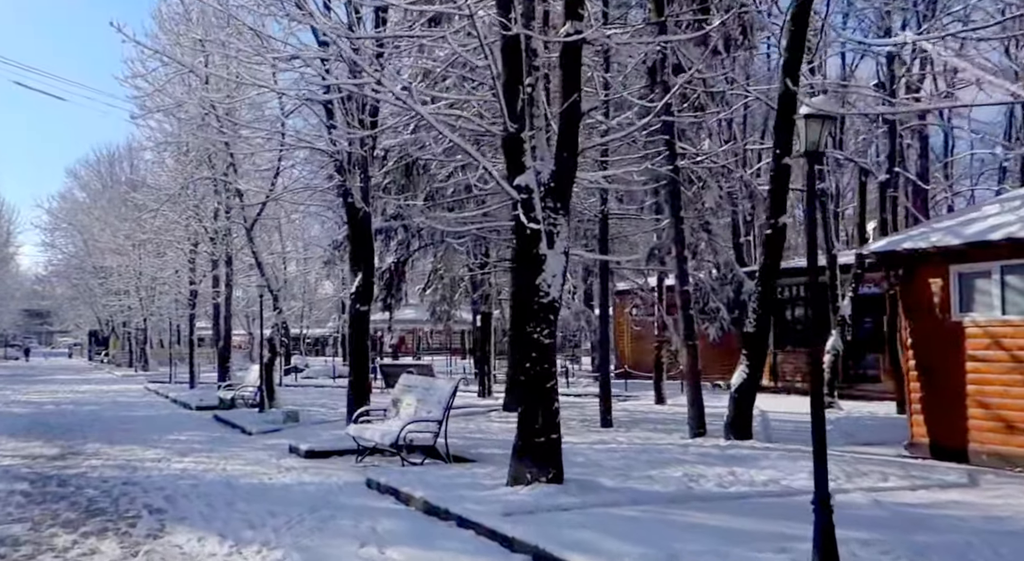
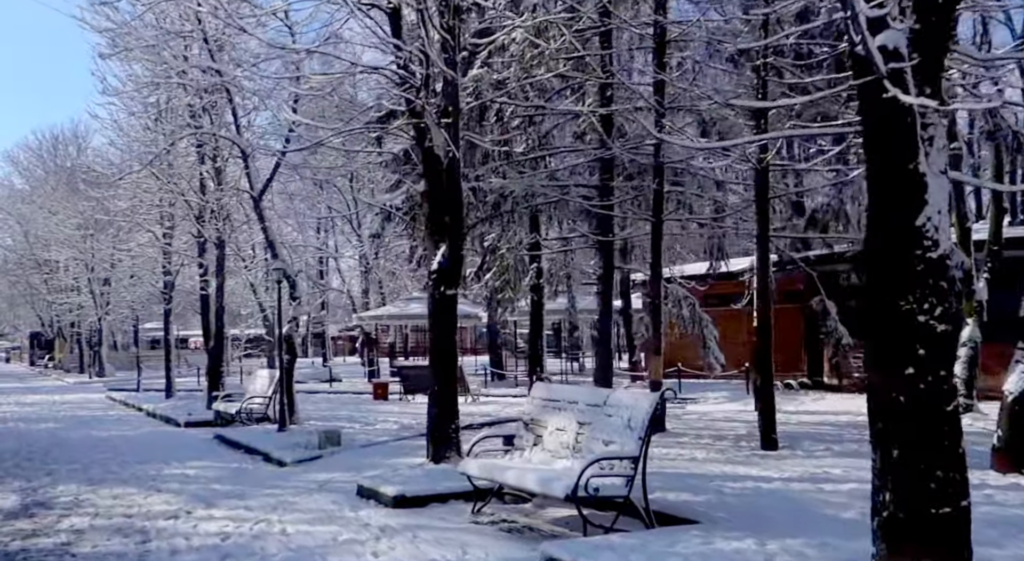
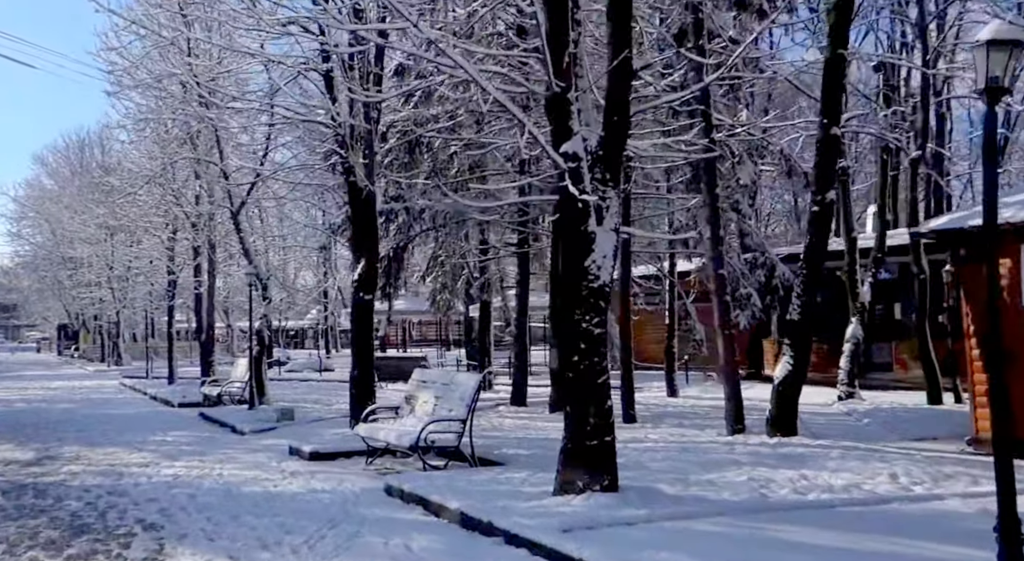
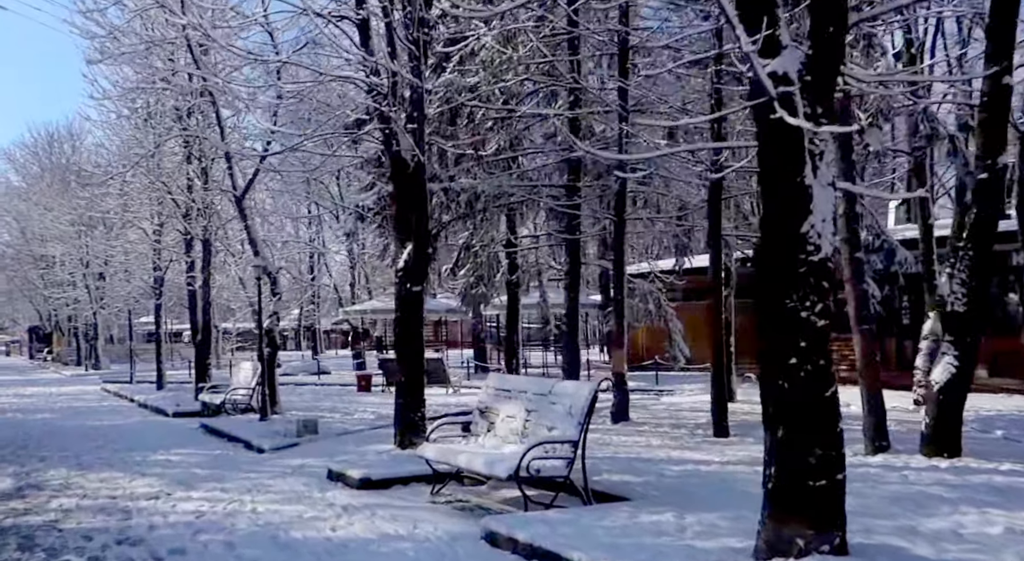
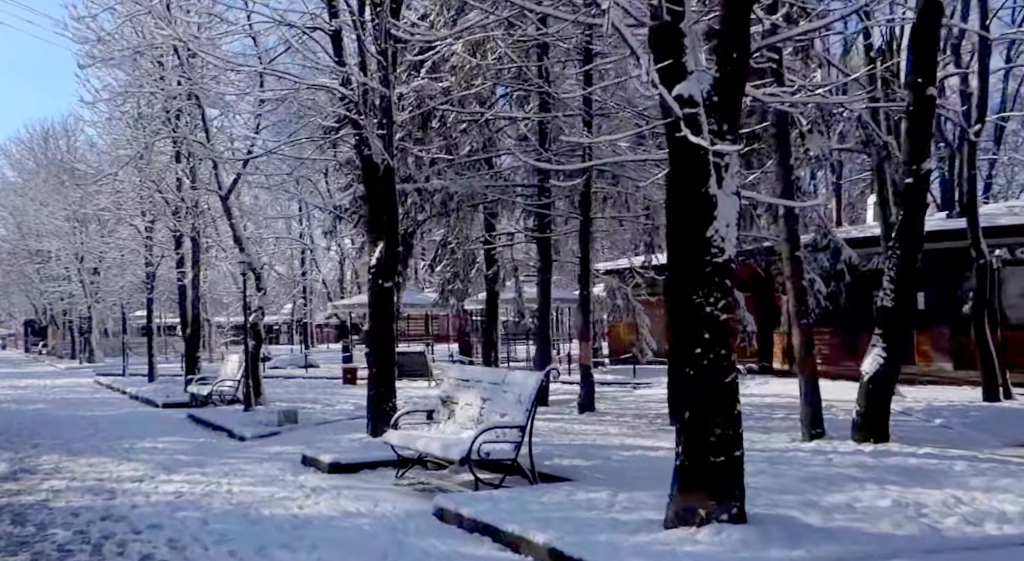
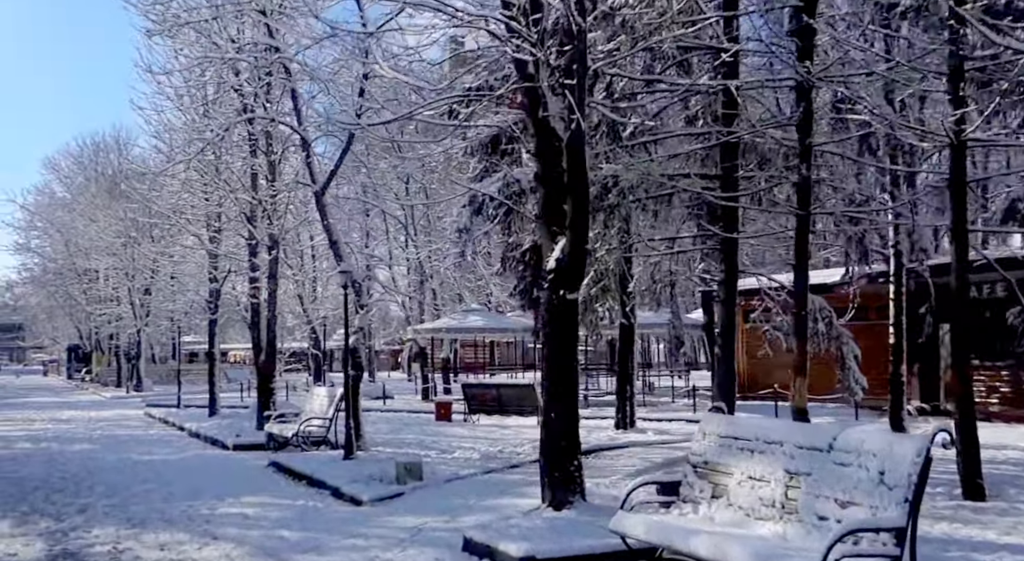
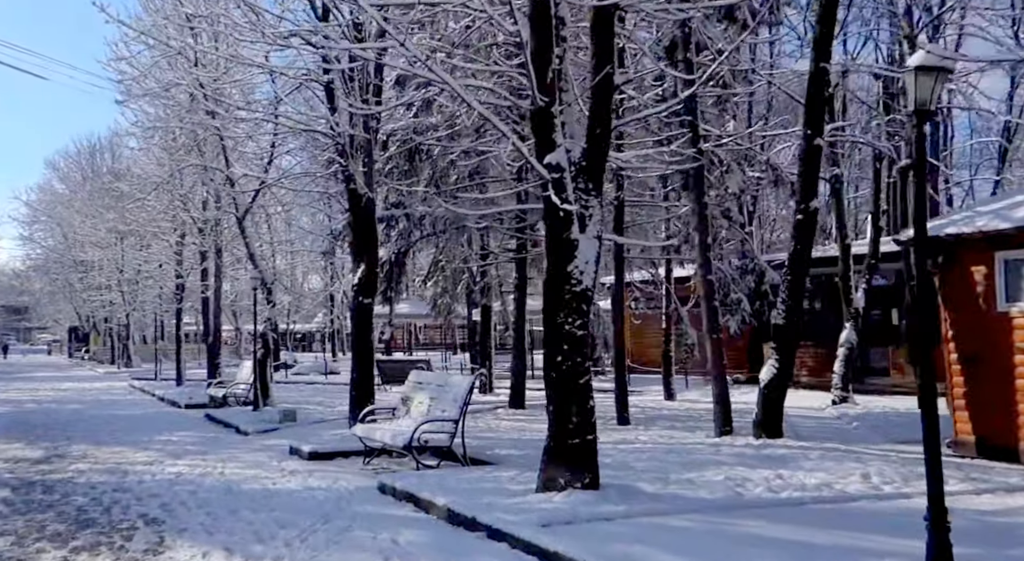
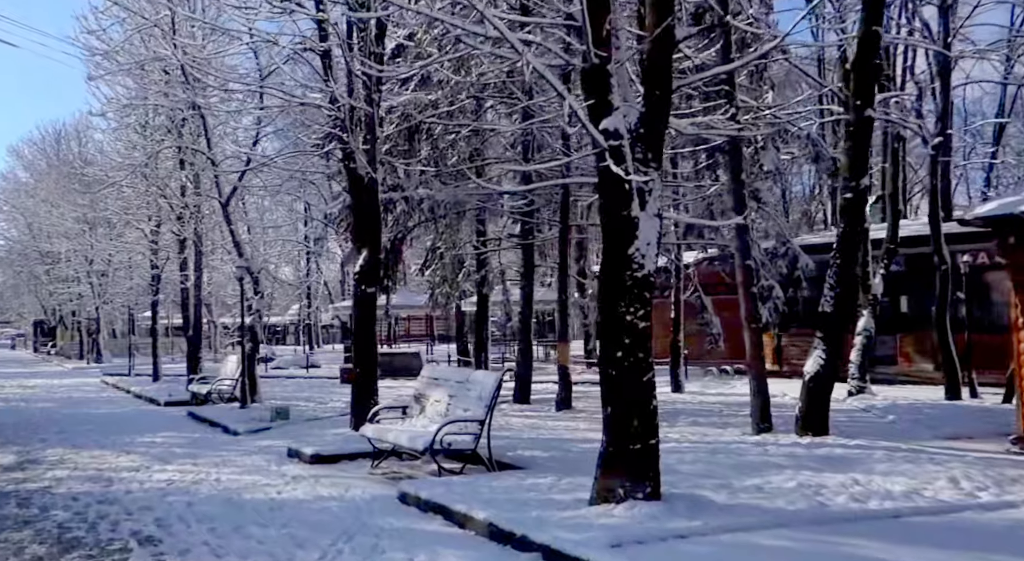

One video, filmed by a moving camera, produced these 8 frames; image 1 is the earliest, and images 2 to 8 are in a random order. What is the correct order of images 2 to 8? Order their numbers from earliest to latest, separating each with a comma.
7, 3, 8, 5, 4, 2, 6
